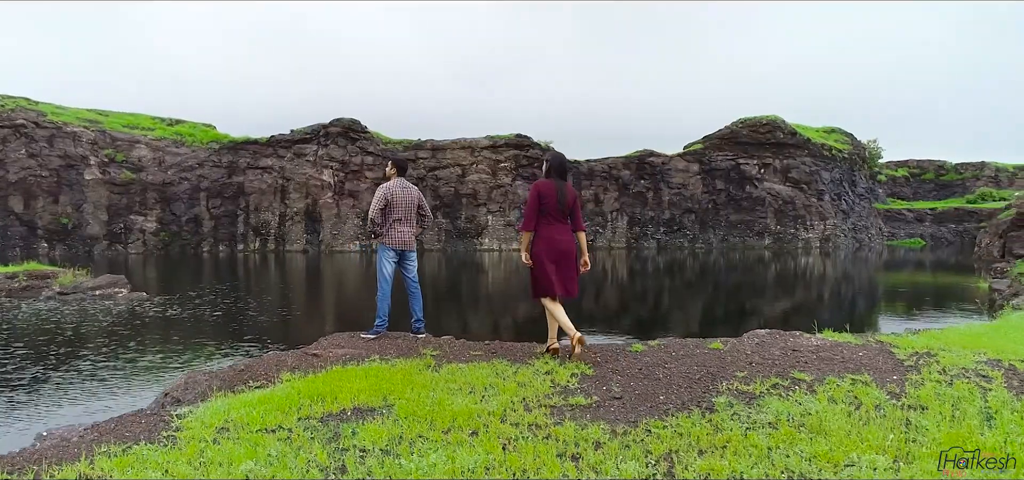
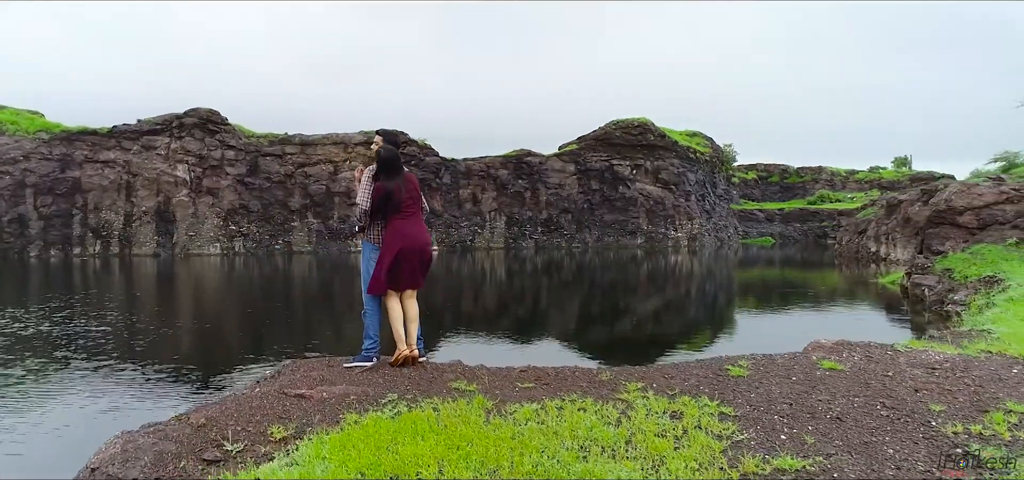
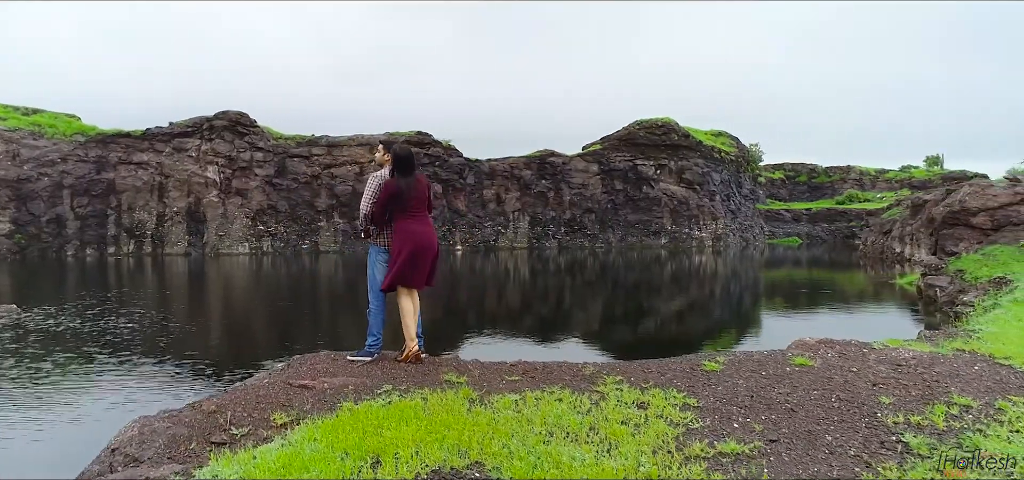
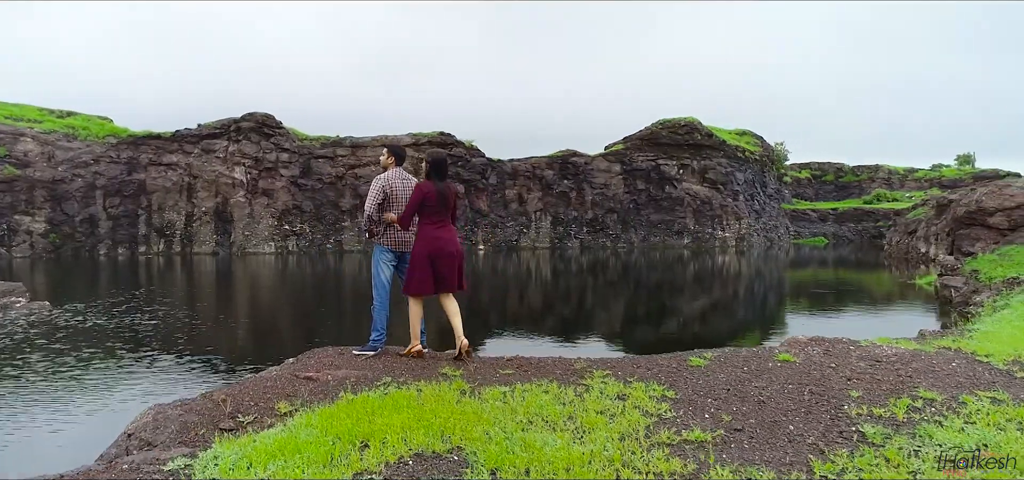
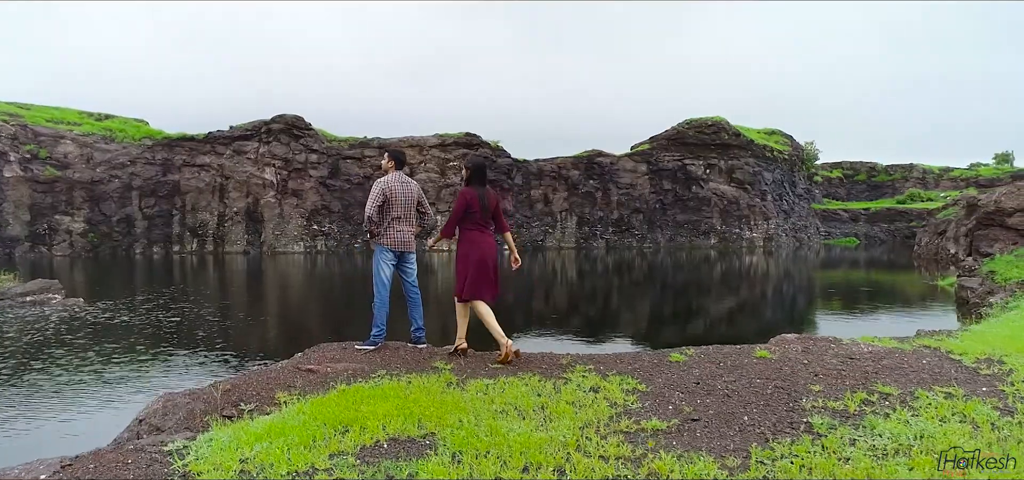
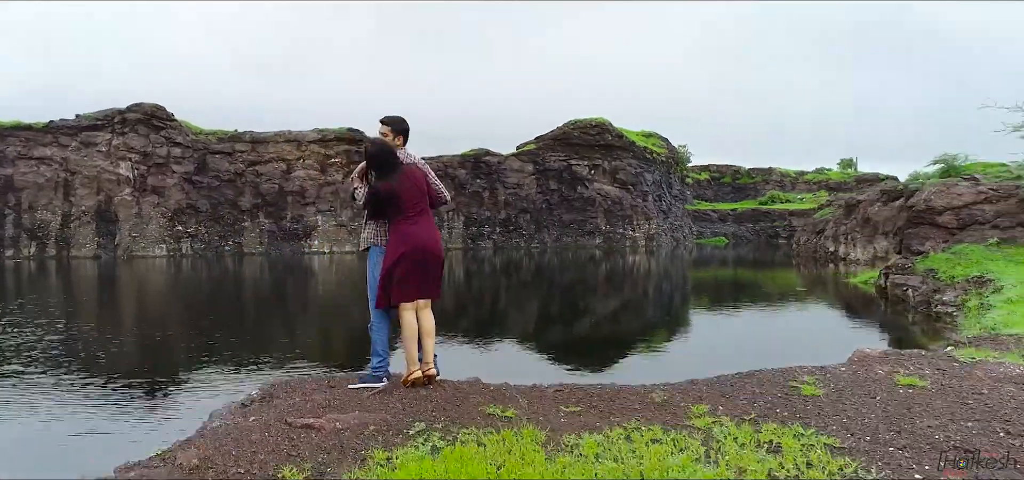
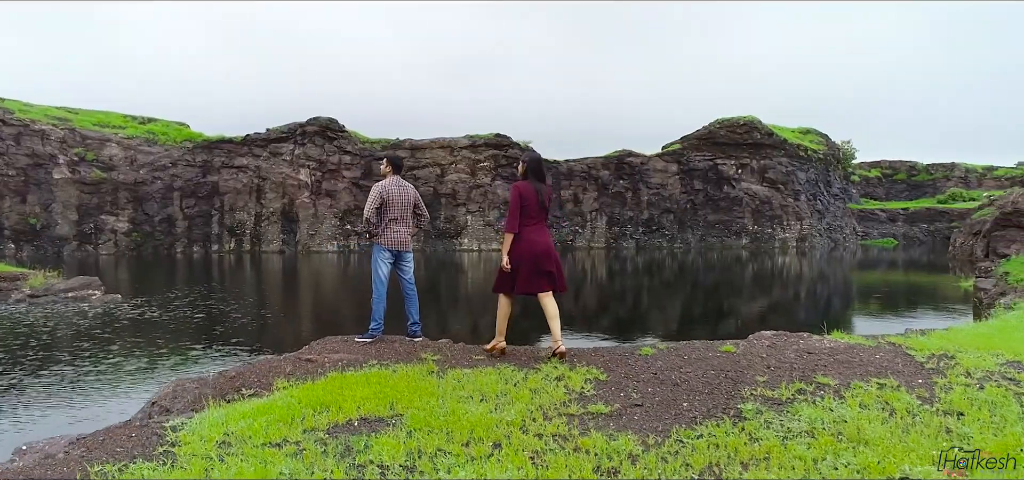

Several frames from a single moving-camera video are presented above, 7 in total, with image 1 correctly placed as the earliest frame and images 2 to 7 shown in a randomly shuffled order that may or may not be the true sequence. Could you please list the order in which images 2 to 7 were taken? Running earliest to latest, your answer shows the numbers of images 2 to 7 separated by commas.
7, 5, 4, 3, 2, 6
